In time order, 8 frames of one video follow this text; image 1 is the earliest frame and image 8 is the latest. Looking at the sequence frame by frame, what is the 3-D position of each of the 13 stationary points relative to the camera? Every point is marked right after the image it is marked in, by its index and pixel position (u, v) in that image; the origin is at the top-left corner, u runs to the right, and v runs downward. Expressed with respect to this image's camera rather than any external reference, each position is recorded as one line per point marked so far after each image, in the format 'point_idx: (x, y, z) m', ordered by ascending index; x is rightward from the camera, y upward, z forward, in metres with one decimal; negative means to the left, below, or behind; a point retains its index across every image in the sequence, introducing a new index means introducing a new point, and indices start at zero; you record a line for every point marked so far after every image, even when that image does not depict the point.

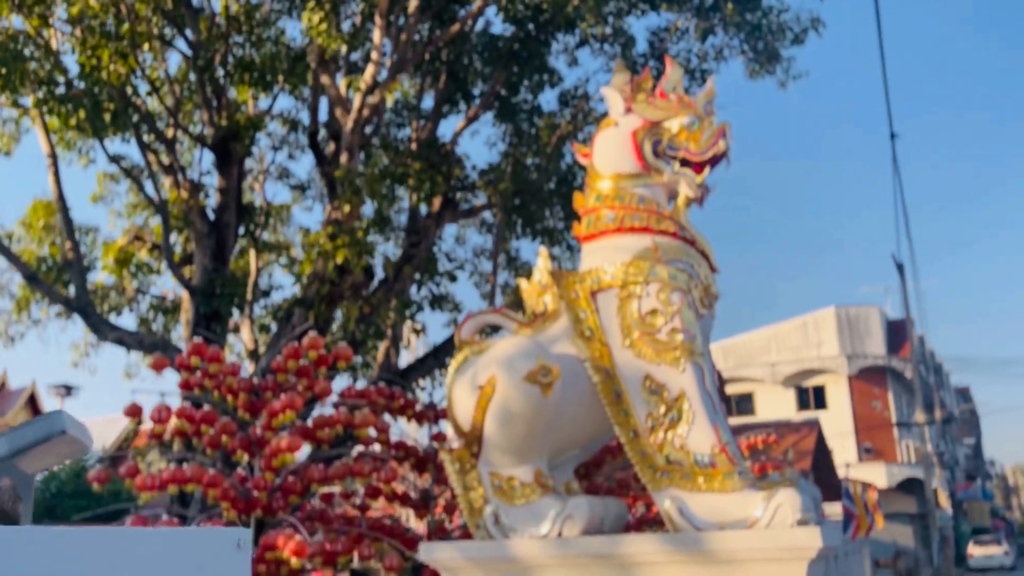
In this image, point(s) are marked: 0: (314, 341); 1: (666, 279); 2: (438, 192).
0: (-1.3, -0.3, +5.3) m
1: (+0.9, +0.1, +4.8) m
2: (-0.6, +0.8, +7.0) m
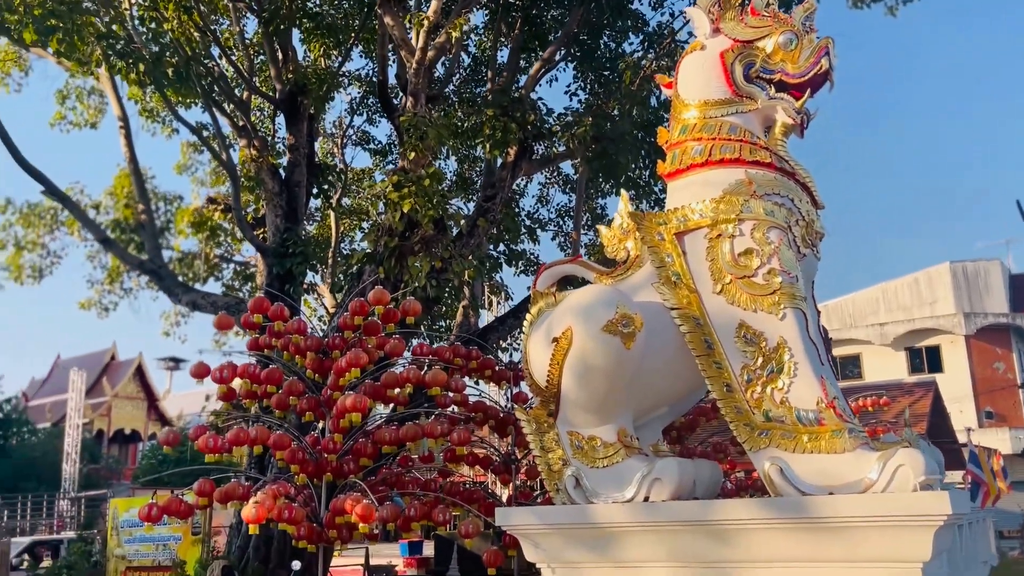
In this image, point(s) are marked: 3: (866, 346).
0: (-0.8, 0.0, +5.0) m
1: (+1.2, +0.4, +4.2) m
2: (0.0, +1.1, +6.6) m
3: (+8.3, -1.3, +19.7) m
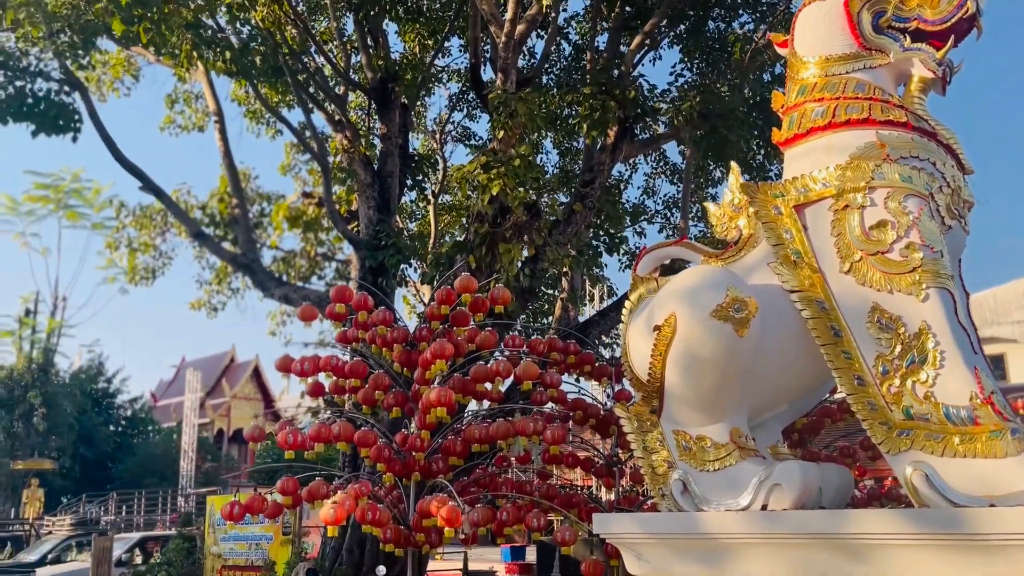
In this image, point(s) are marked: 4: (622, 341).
0: (-0.3, 0.0, +4.7) m
1: (+1.7, +0.5, +3.7) m
2: (+0.7, +1.2, +6.1) m
3: (+10.7, -1.2, +18.1) m
4: (+0.6, -0.3, +4.3) m
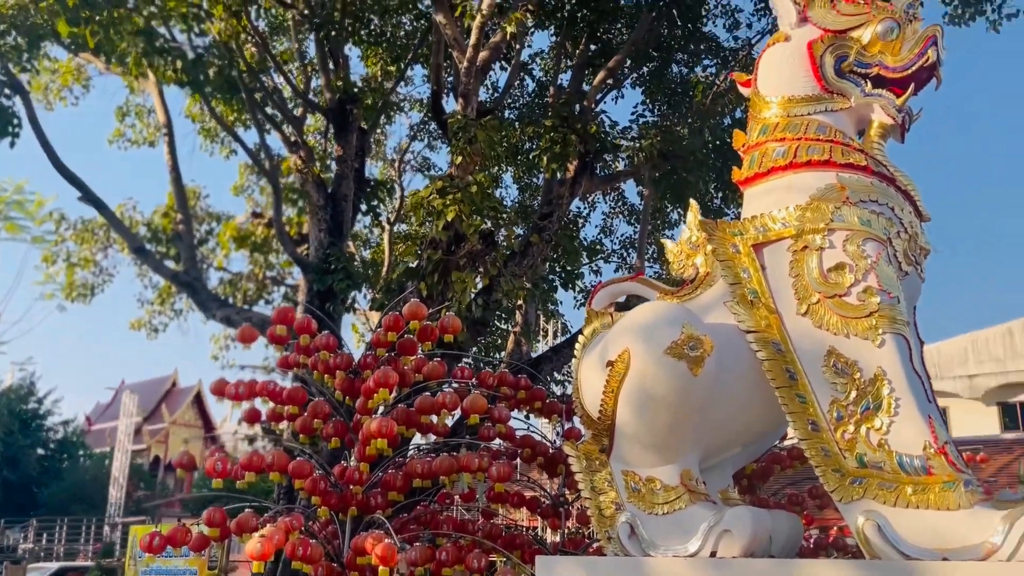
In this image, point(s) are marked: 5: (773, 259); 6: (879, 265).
0: (-0.5, -0.1, +4.5) m
1: (+1.5, +0.3, +3.6) m
2: (+0.4, +1.0, +6.1) m
3: (+9.6, -2.4, +18.4) m
4: (+0.3, -0.4, +4.1) m
5: (+1.2, +0.1, +3.8) m
6: (+1.6, +0.1, +3.6) m
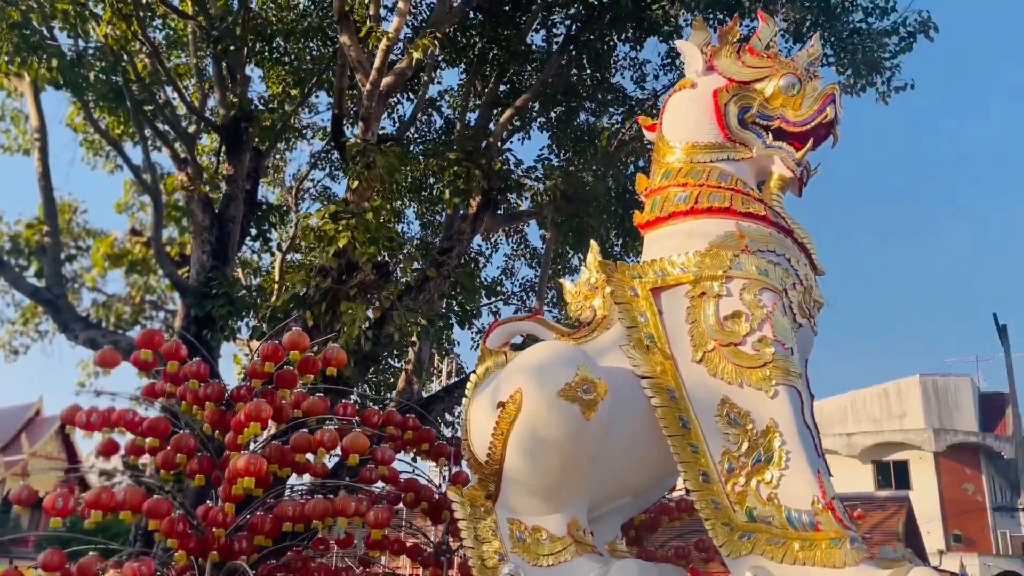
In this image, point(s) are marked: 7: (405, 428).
0: (-1.1, -0.3, +4.2) m
1: (+1.0, +0.1, +3.6) m
2: (-0.3, +0.7, +6.0) m
3: (+7.2, -3.8, +19.1) m
4: (-0.2, -0.6, +3.9) m
5: (+0.7, -0.1, +3.7) m
6: (+1.1, -0.1, +3.5) m
7: (-0.6, -0.8, +5.1) m
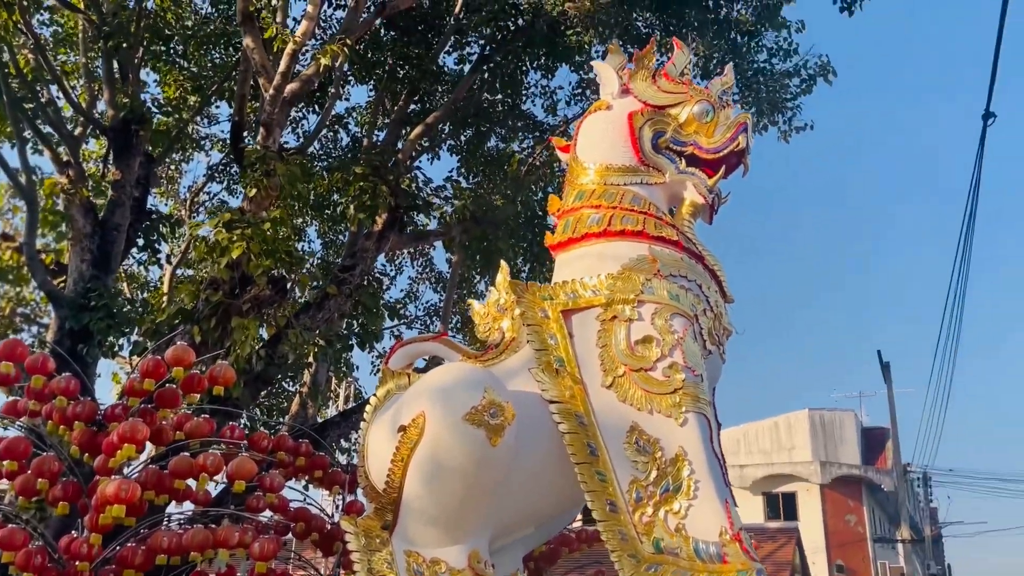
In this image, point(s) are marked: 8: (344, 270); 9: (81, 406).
0: (-1.5, -0.3, +3.9) m
1: (+0.6, 0.0, +3.5) m
2: (-0.9, +0.5, +5.8) m
3: (+4.9, -4.6, +19.5) m
4: (-0.7, -0.7, +3.7) m
5: (+0.3, -0.2, +3.6) m
6: (+0.7, -0.2, +3.5) m
7: (-1.2, -0.9, +4.8) m
8: (-1.2, +0.1, +5.8) m
9: (-1.9, -0.5, +3.8) m
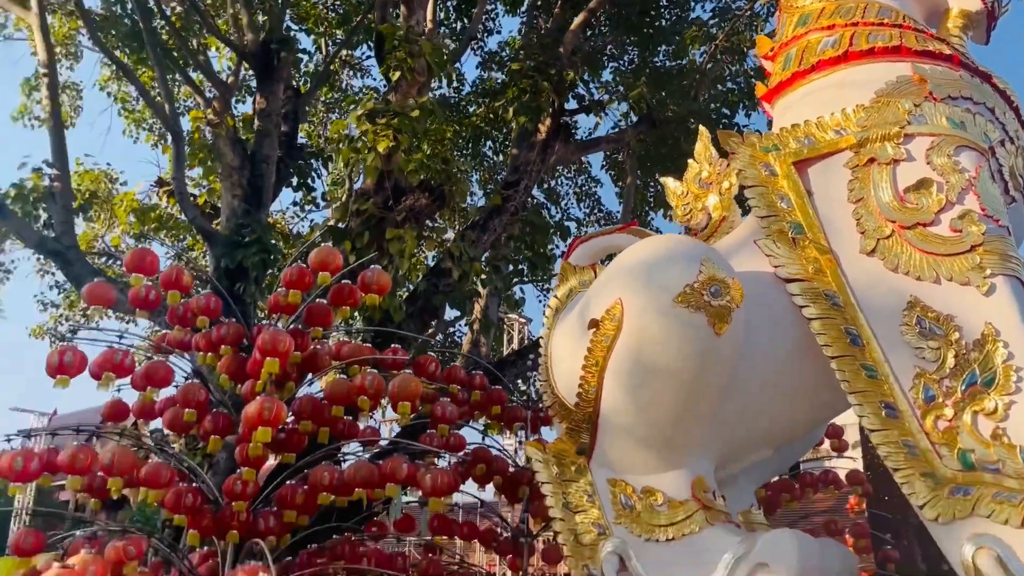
0: (-0.7, +0.1, +3.4) m
1: (+1.3, +0.5, +2.6) m
2: (+0.2, +1.1, +5.0) m
3: (+8.8, -3.2, +17.5) m
4: (+0.1, -0.2, +3.0) m
5: (+1.0, +0.3, +2.7) m
6: (+1.4, +0.3, +2.5) m
7: (-0.2, -0.5, +4.1) m
8: (0.0, +0.6, +5.2) m
9: (-1.1, -0.2, +3.4) m
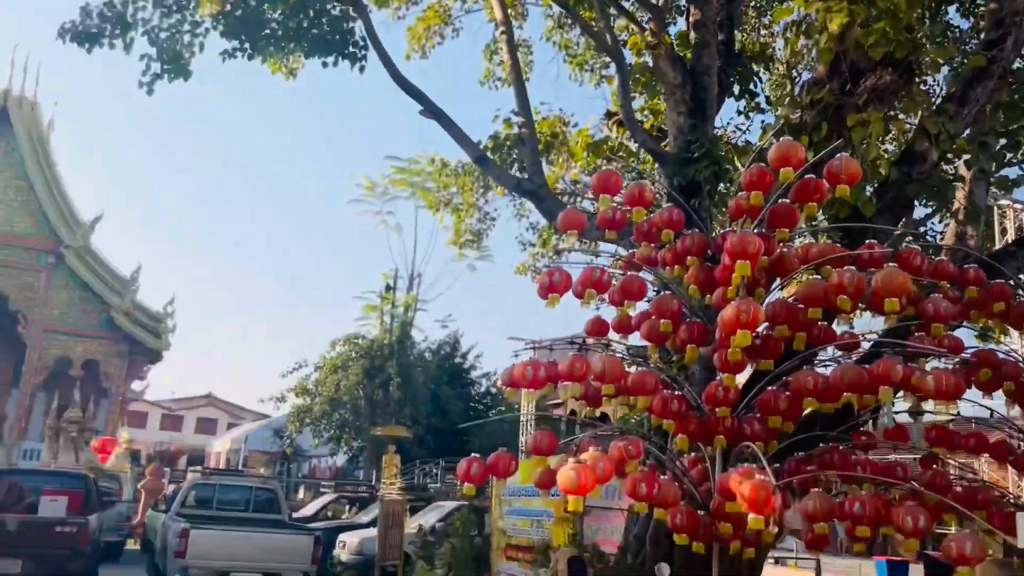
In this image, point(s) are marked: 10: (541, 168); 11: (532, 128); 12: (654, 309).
0: (+1.0, +0.5, +3.2) m
1: (+2.4, +0.9, +1.5) m
2: (+2.5, +1.7, +4.1) m
3: (+16.6, -0.5, +10.9) m
4: (+1.6, +0.2, +2.5) m
5: (+2.2, +0.8, +1.7) m
6: (+2.4, +0.8, +1.4) m
7: (+1.9, 0.0, +3.6) m
8: (+2.5, +1.2, +4.4) m
9: (+0.7, +0.2, +3.4) m
10: (+0.2, +0.7, +5.3) m
11: (+0.1, +1.0, +5.4) m
12: (+0.5, -0.1, +3.5) m
